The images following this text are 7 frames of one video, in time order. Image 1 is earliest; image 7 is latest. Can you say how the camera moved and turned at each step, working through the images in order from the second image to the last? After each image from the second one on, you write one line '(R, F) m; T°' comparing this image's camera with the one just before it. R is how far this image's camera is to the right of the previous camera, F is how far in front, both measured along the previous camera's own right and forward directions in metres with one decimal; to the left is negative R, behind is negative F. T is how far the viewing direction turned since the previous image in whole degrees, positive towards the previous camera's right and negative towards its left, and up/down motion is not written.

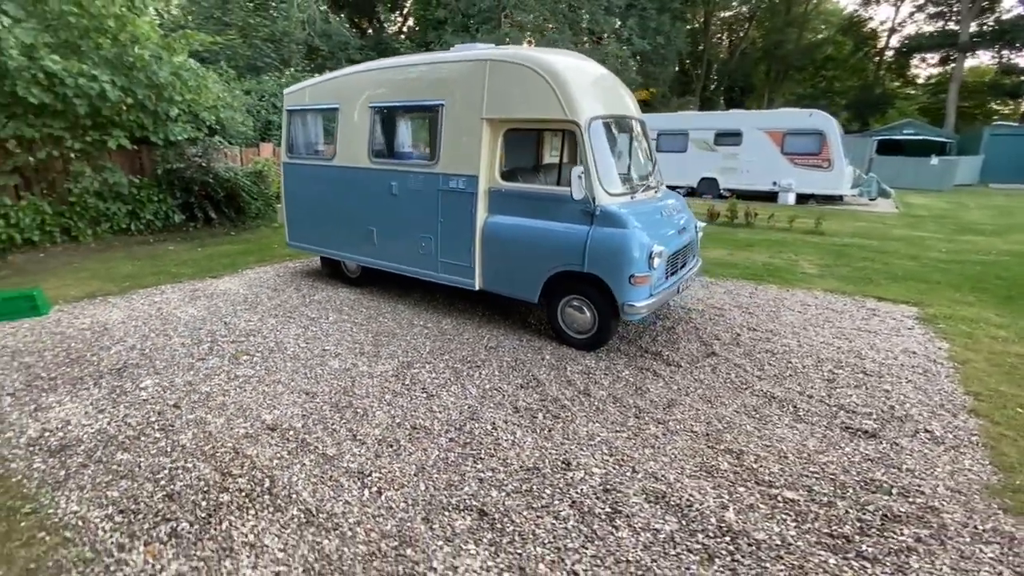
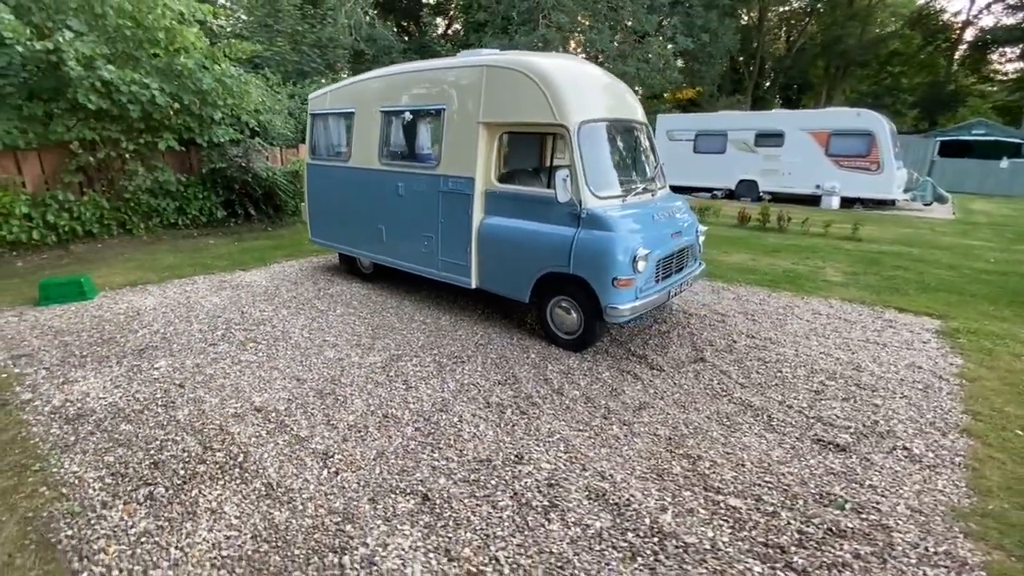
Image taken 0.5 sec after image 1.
(+0.6, -0.1) m; -5°
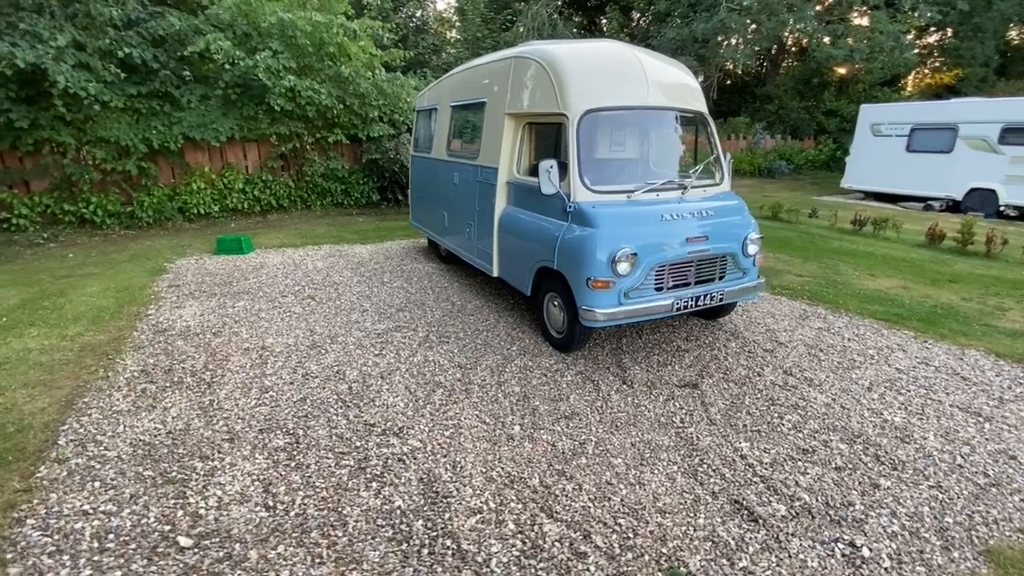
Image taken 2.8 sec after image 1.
(+1.9, +0.4) m; -23°
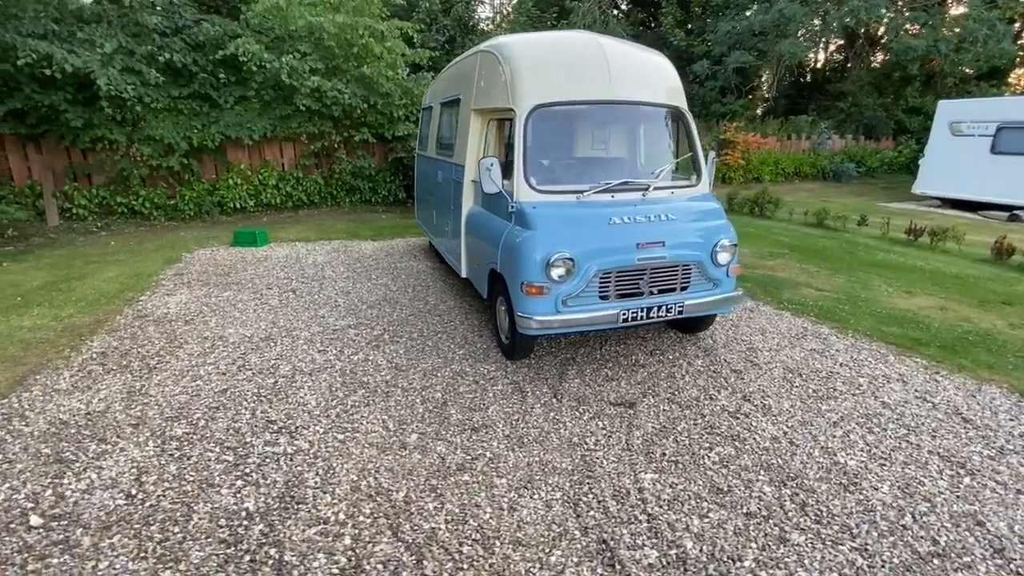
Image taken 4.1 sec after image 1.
(+1.1, +0.3) m; -8°
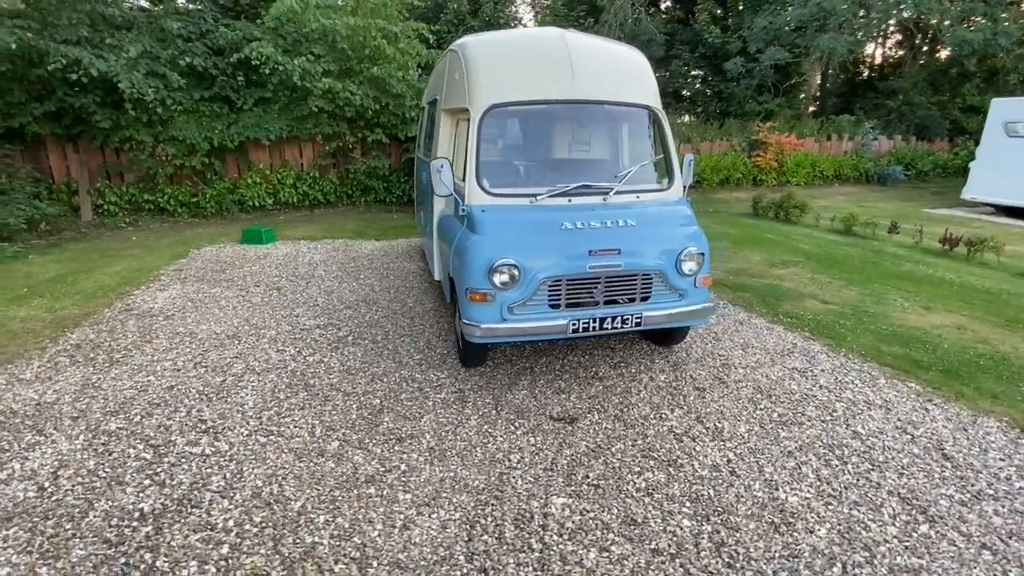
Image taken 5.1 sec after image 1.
(+0.7, +0.2) m; -5°
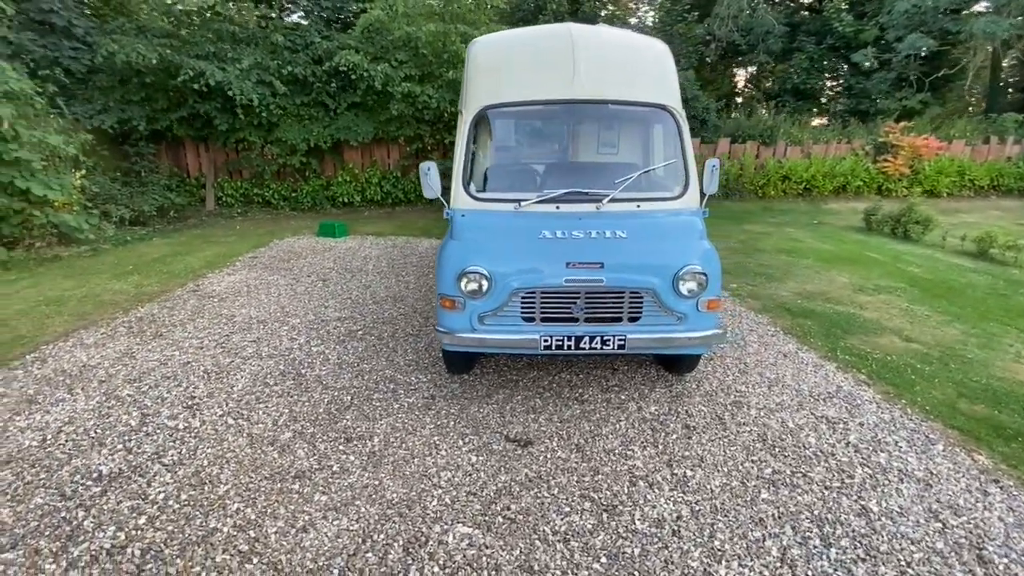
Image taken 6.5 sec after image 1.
(+1.0, +0.3) m; -13°
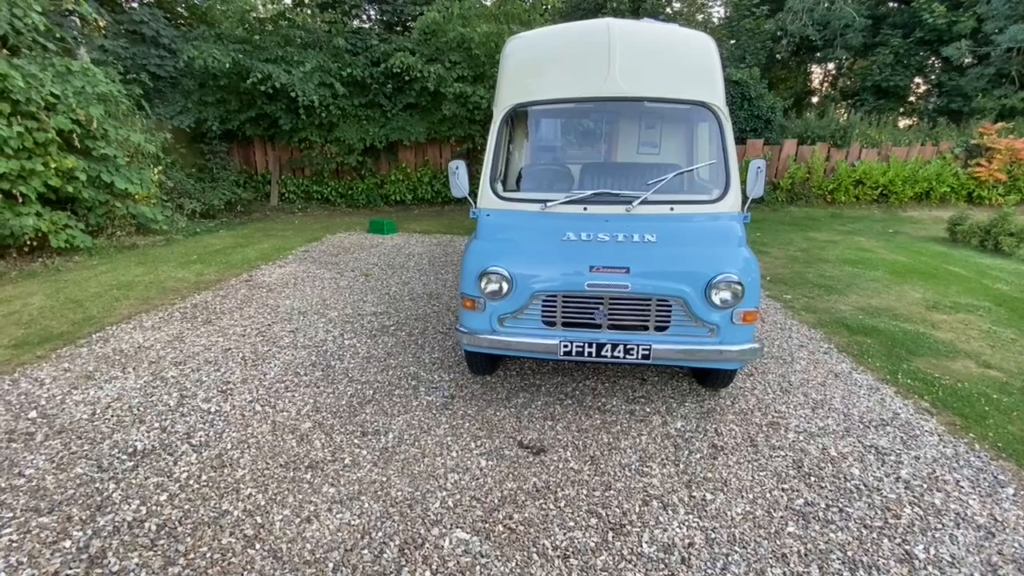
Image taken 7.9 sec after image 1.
(+0.2, +0.1) m; -6°
